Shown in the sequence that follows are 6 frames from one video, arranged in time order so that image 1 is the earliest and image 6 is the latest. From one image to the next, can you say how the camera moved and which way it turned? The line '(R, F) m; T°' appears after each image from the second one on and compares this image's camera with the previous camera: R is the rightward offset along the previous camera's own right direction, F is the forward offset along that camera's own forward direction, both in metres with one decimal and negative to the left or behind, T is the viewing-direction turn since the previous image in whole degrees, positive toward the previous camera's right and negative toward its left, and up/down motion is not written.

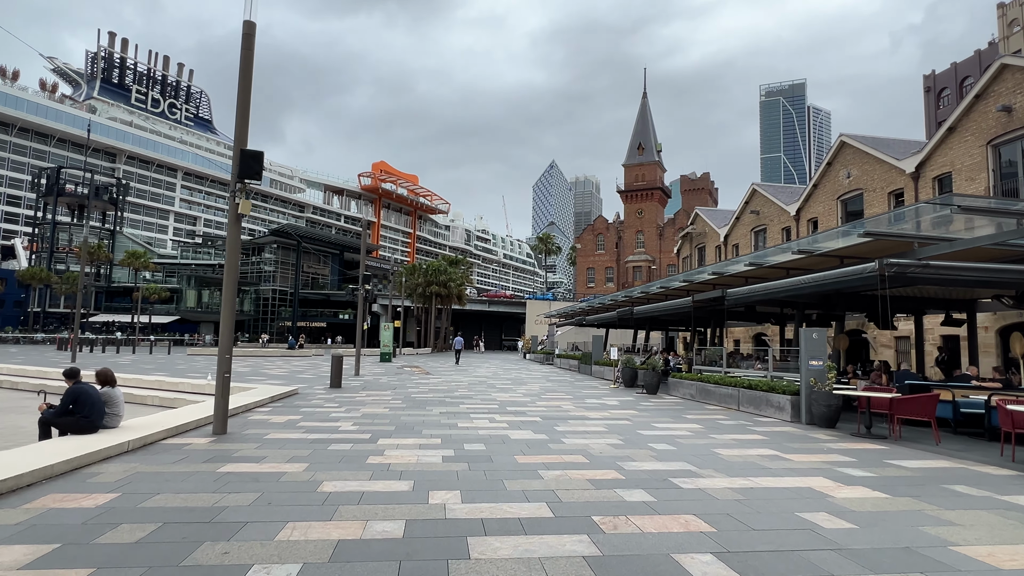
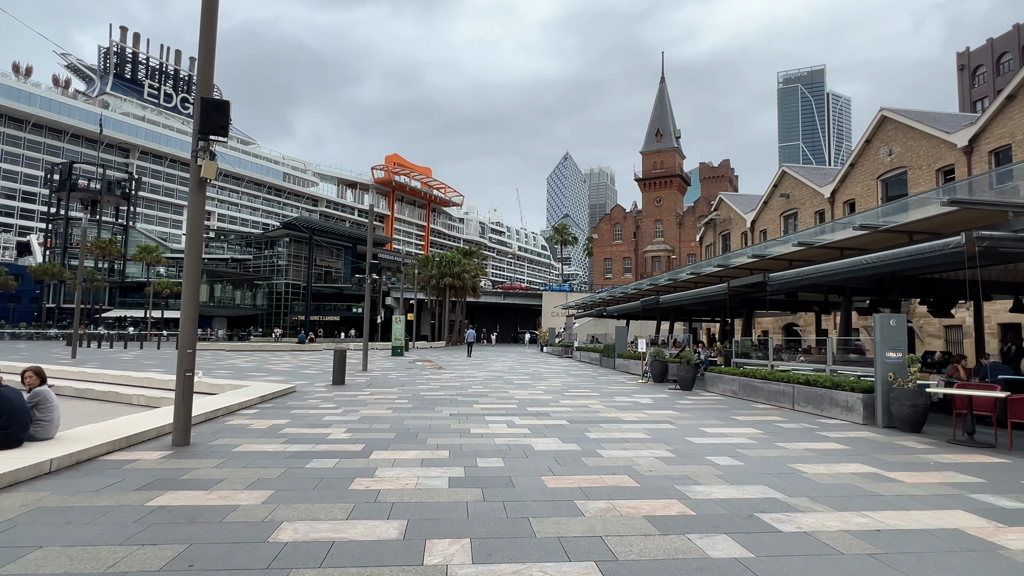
(-0.1, +1.6) m; -1°
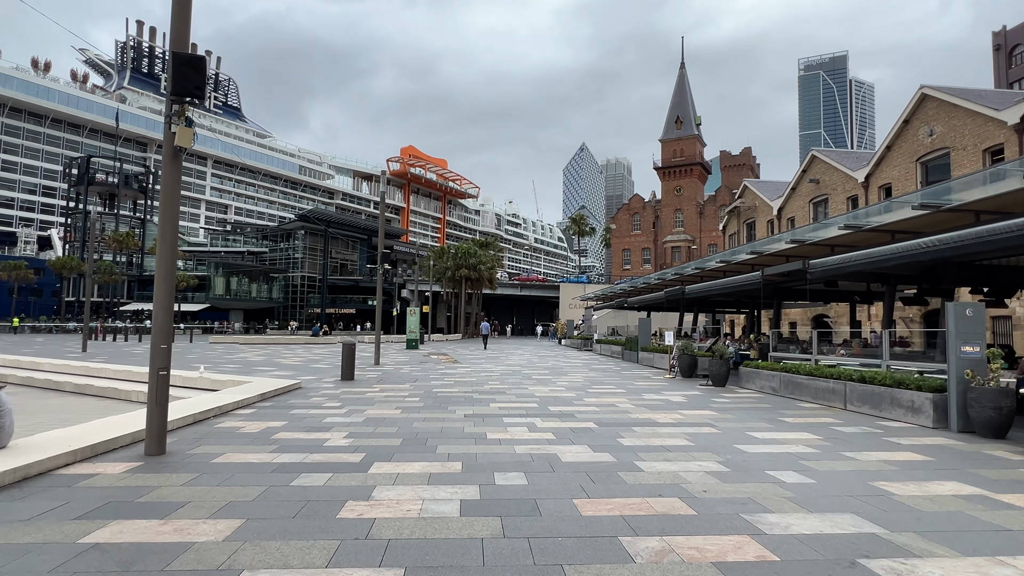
(-0.1, +1.0) m; -2°
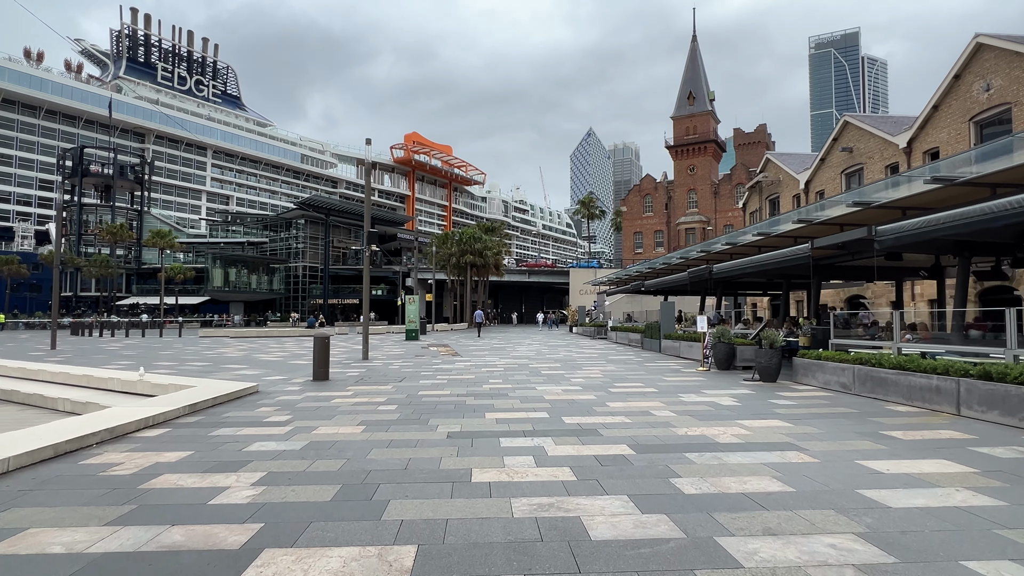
(+0.1, +2.5) m; -1°
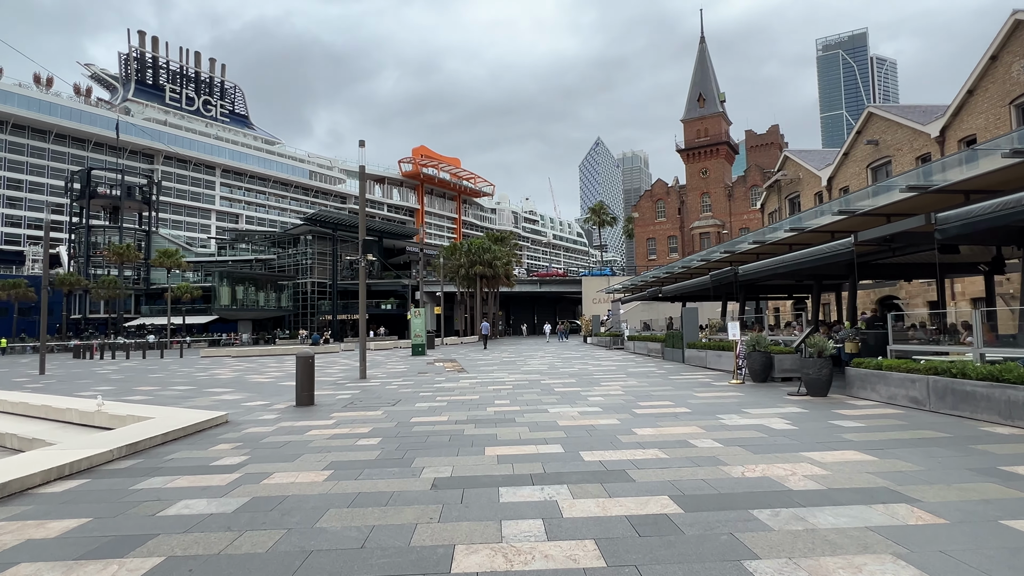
(+0.1, +1.4) m; -1°
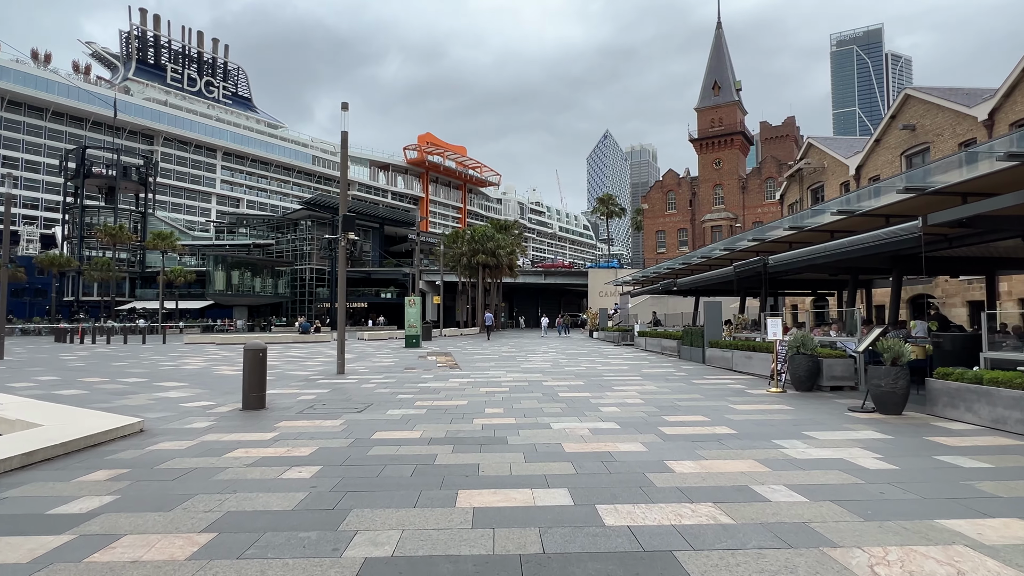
(+0.1, +2.0) m; 0°
